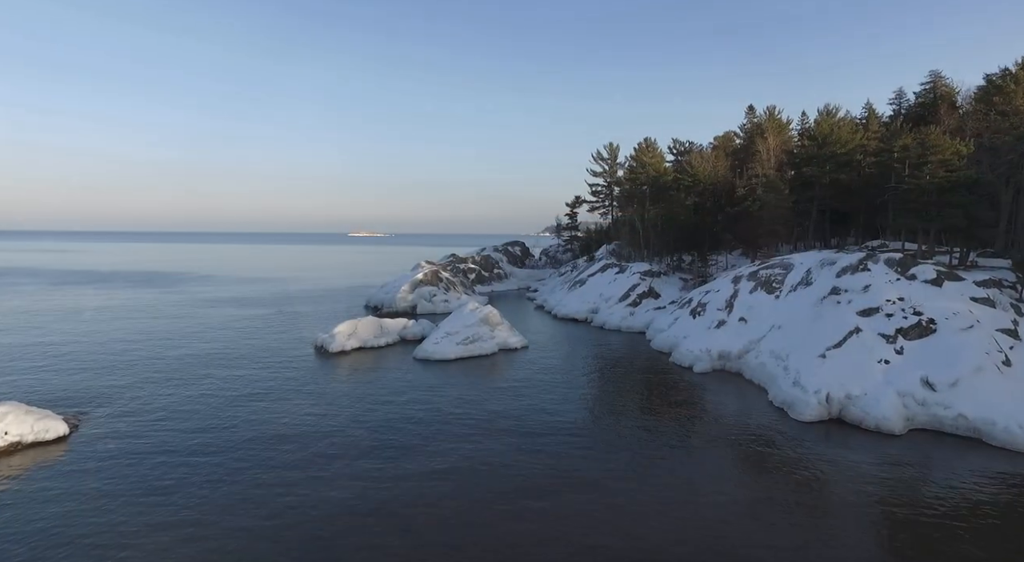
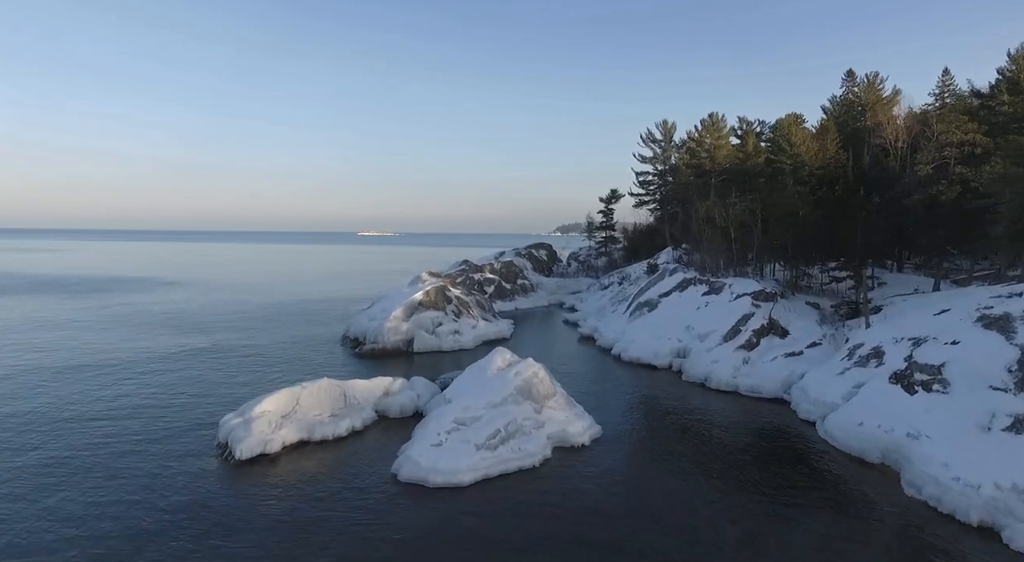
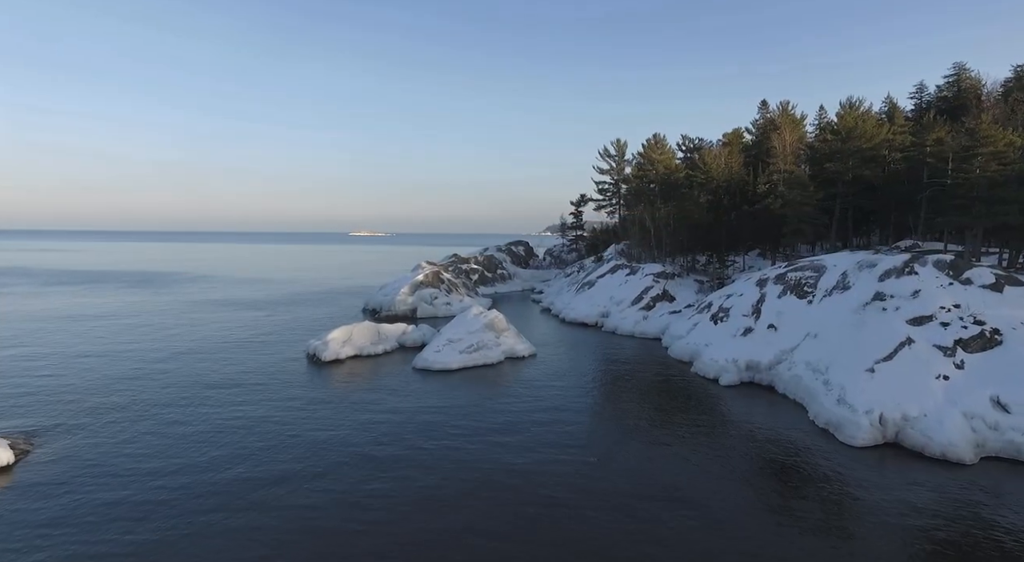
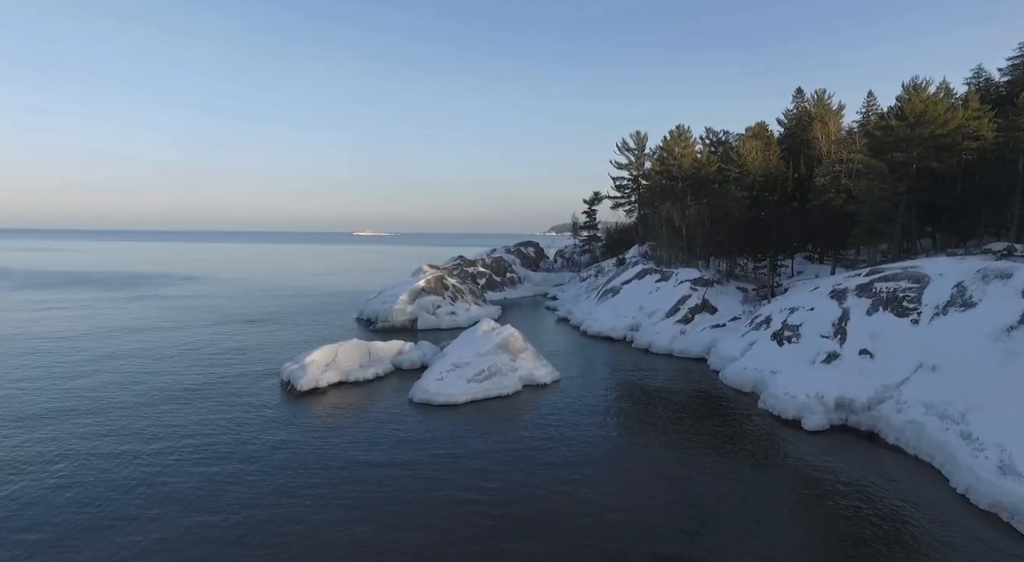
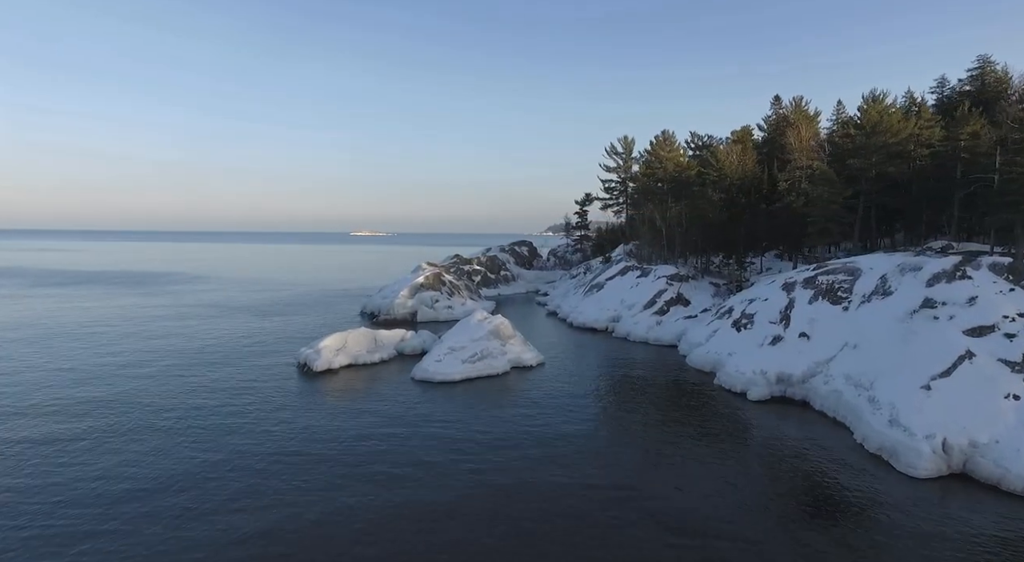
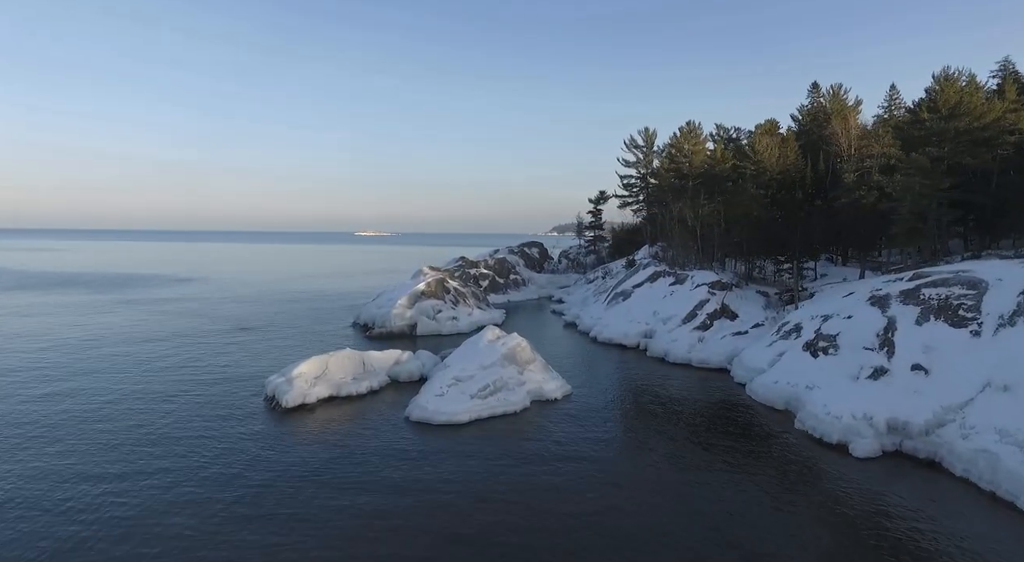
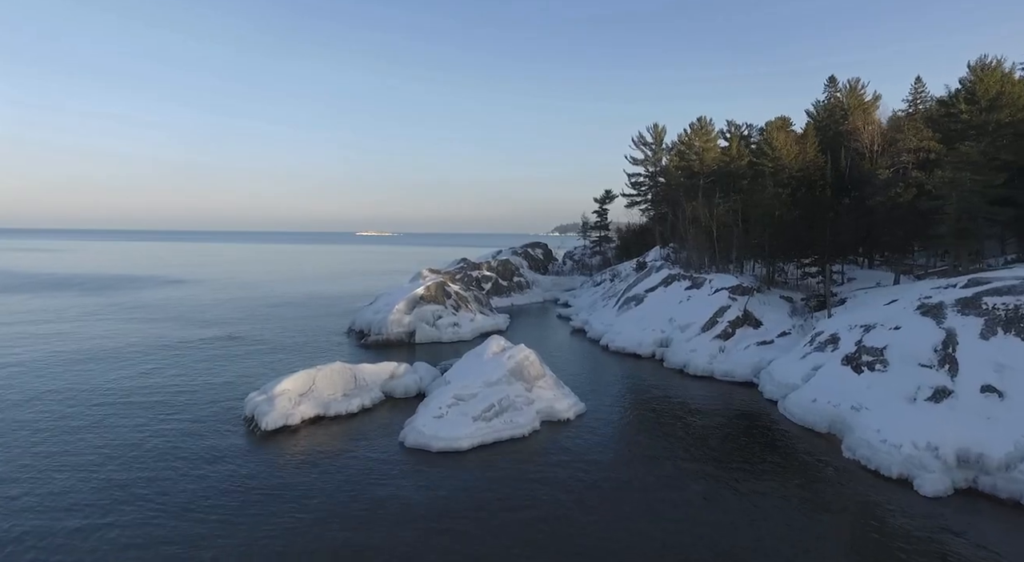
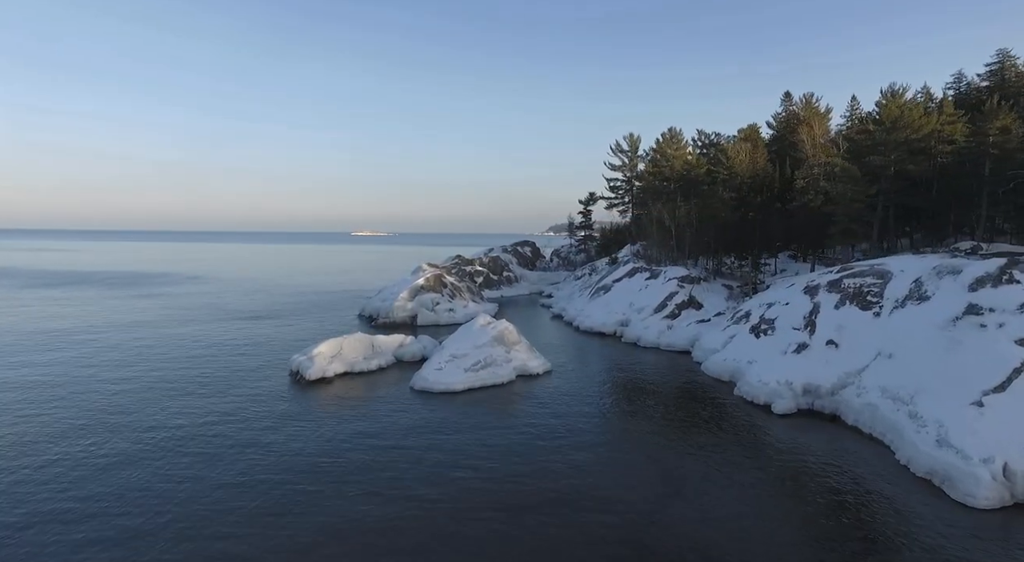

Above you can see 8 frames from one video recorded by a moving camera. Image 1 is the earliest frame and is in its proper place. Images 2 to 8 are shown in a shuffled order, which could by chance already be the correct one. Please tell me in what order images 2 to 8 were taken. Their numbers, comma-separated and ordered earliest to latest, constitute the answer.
3, 5, 8, 4, 6, 7, 2
